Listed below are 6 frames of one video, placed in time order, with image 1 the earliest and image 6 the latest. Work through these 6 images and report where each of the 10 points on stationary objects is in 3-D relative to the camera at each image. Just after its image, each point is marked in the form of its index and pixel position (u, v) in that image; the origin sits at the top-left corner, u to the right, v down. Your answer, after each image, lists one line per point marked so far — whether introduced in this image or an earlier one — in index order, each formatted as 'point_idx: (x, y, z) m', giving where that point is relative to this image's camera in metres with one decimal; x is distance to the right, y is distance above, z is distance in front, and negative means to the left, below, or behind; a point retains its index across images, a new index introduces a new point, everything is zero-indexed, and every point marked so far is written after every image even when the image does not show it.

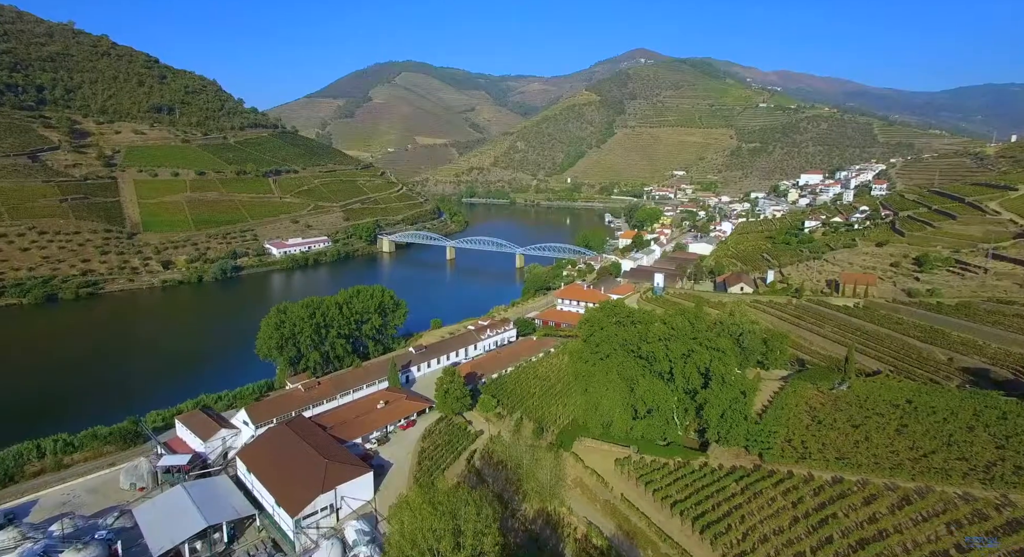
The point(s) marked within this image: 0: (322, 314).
0: (-5.7, -1.1, +17.6) m
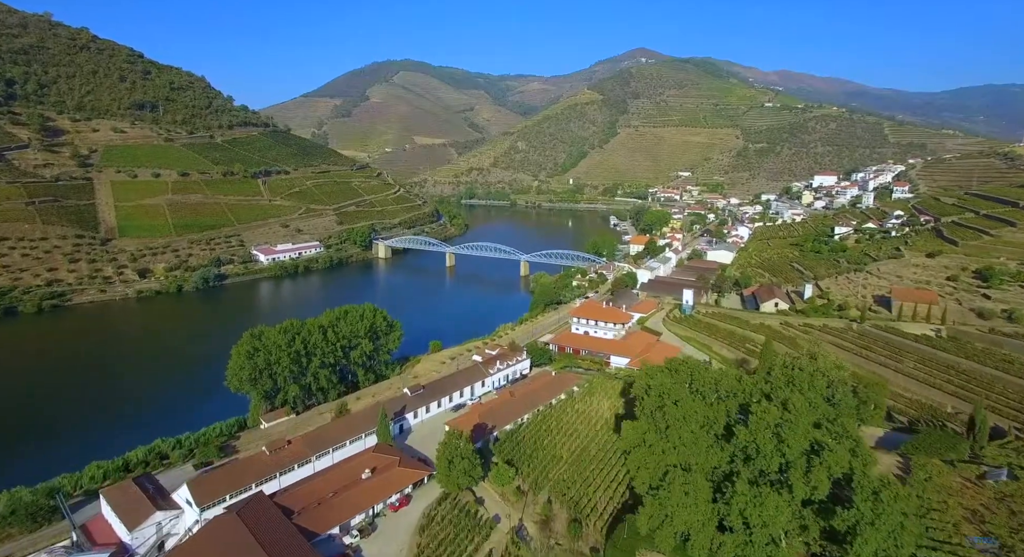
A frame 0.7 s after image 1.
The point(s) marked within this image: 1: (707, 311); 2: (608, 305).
0: (-5.4, -1.6, +15.1) m
1: (+6.3, -1.1, +18.9) m
2: (+3.1, -0.9, +19.2) m
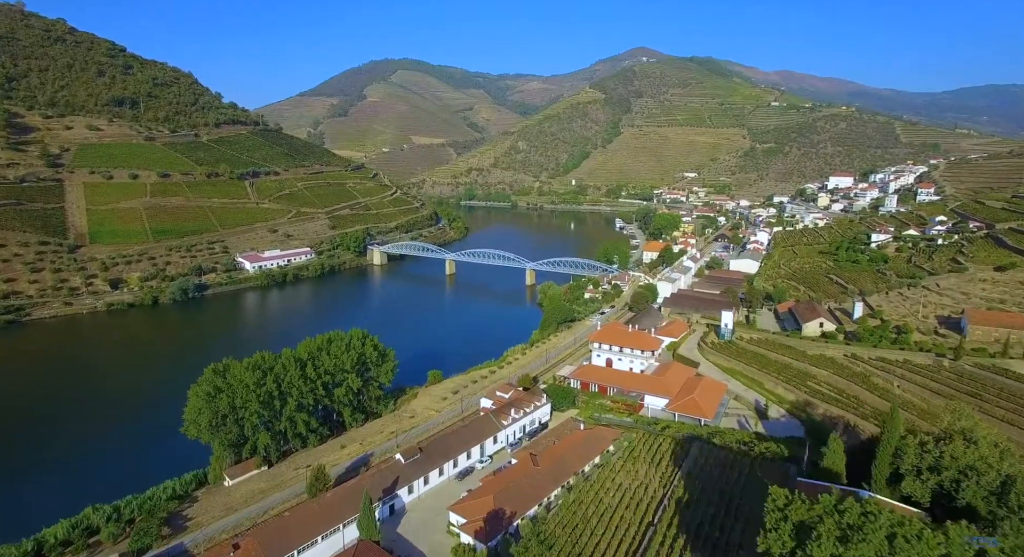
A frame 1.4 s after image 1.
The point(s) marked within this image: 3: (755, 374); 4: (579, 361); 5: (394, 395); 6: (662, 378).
0: (-5.1, -2.2, +12.6) m
1: (+6.6, -1.7, +16.4) m
2: (+3.4, -1.5, +16.7) m
3: (+5.7, -2.3, +13.9) m
4: (+2.0, -2.5, +17.5) m
5: (-3.2, -3.1, +15.8) m
6: (+3.4, -2.2, +13.2) m
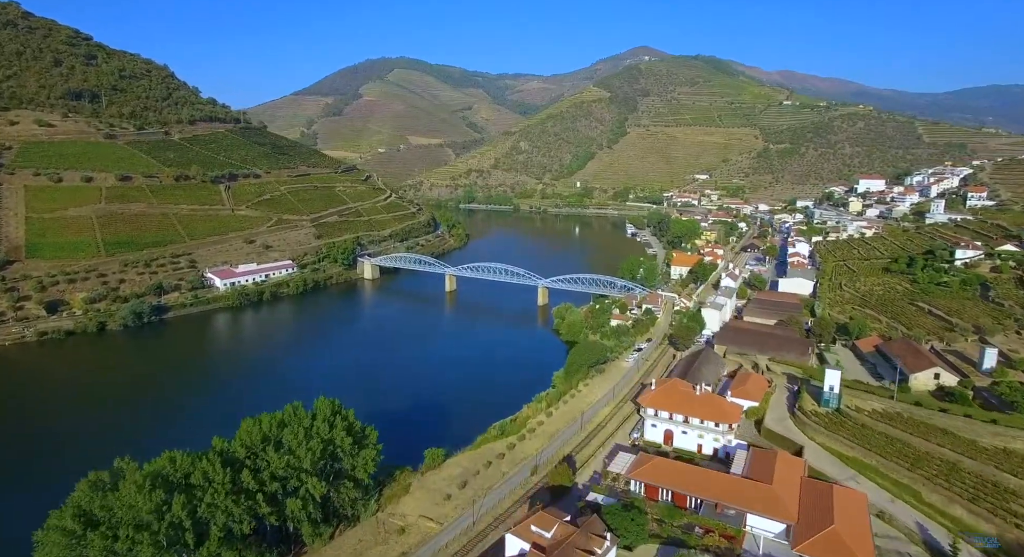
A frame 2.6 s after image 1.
0: (-4.5, -3.1, +8.2) m
1: (+7.1, -2.6, +12.1) m
2: (+4.0, -2.4, +12.4) m
3: (+6.3, -3.2, +9.6) m
4: (+2.6, -3.4, +13.2) m
5: (-2.6, -4.0, +11.5) m
6: (+3.9, -3.1, +8.9) m
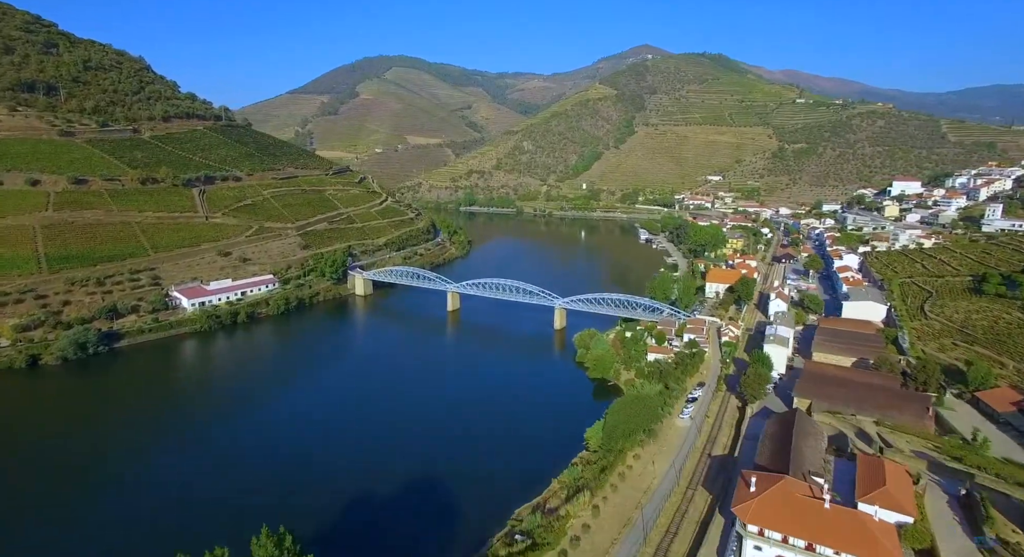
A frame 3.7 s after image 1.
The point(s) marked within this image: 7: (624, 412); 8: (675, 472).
0: (-3.9, -3.9, +4.2) m
1: (+7.7, -3.4, +8.1) m
2: (+4.5, -3.2, +8.4) m
3: (+6.9, -4.0, +5.6) m
4: (+3.1, -4.3, +9.2) m
5: (-2.1, -4.9, +7.5) m
6: (+4.5, -4.0, +4.9) m
7: (+2.5, -3.1, +13.4) m
8: (+3.4, -3.8, +12.0) m
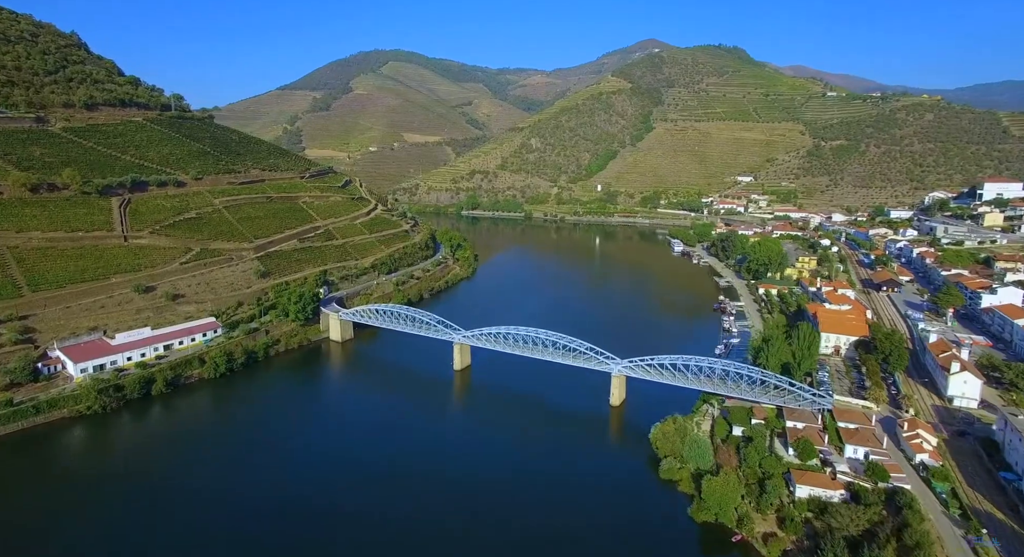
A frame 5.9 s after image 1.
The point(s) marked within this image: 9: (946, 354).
0: (-2.7, -5.6, -4.0) m
1: (+8.9, -5.0, -0.1) m
2: (+5.7, -4.8, +0.2) m
3: (+8.1, -5.6, -2.6) m
4: (+4.3, -5.9, +1.0) m
5: (-0.9, -6.5, -0.7) m
6: (+5.7, -5.6, -3.3) m
7: (+3.6, -4.7, +5.2) m
8: (+4.6, -5.5, +3.9) m
9: (+12.3, -2.2, +16.4) m
